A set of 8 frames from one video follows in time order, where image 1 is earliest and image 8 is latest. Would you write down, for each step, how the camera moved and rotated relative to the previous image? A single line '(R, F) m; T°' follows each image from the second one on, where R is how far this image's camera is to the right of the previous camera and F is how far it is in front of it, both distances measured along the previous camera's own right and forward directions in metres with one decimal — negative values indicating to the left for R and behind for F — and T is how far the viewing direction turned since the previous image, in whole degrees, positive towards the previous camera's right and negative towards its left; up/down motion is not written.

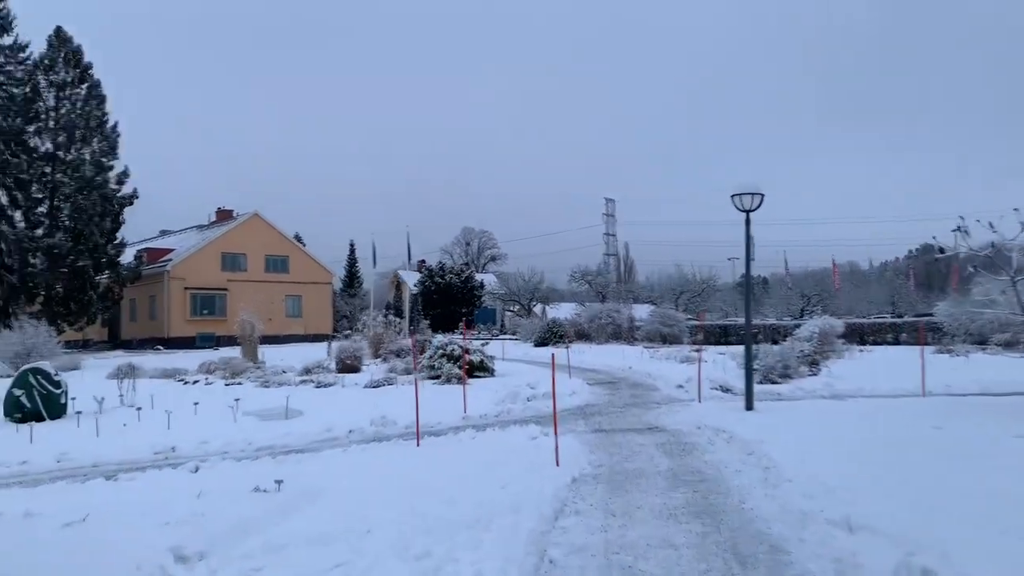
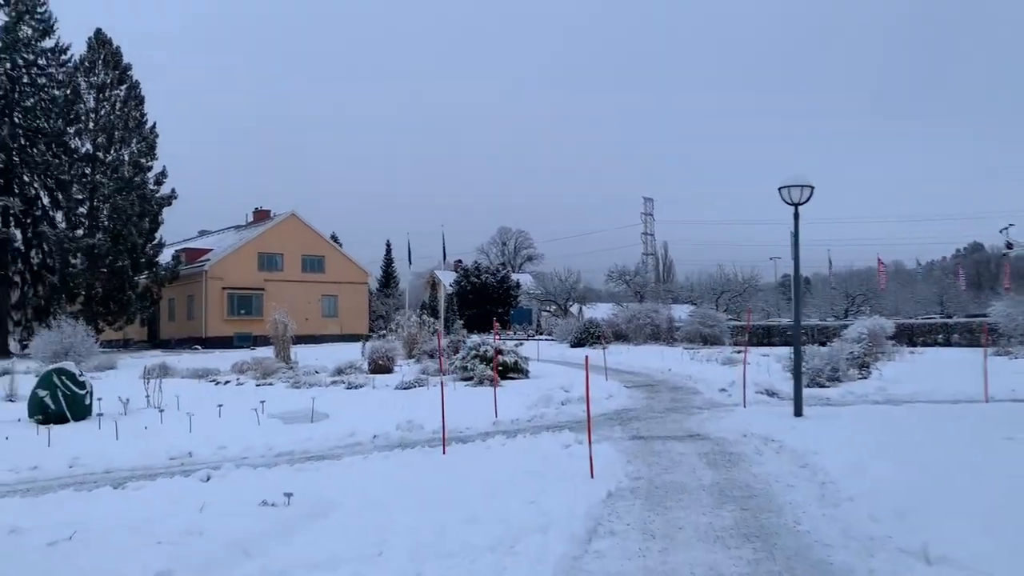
(+0.1, +0.6) m; -2°
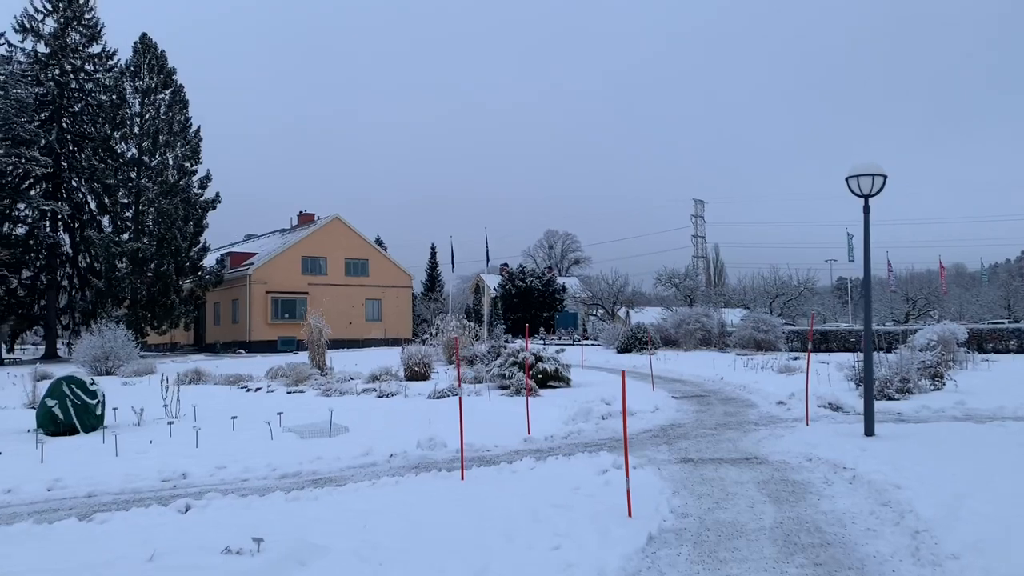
(+0.2, +1.1) m; -3°
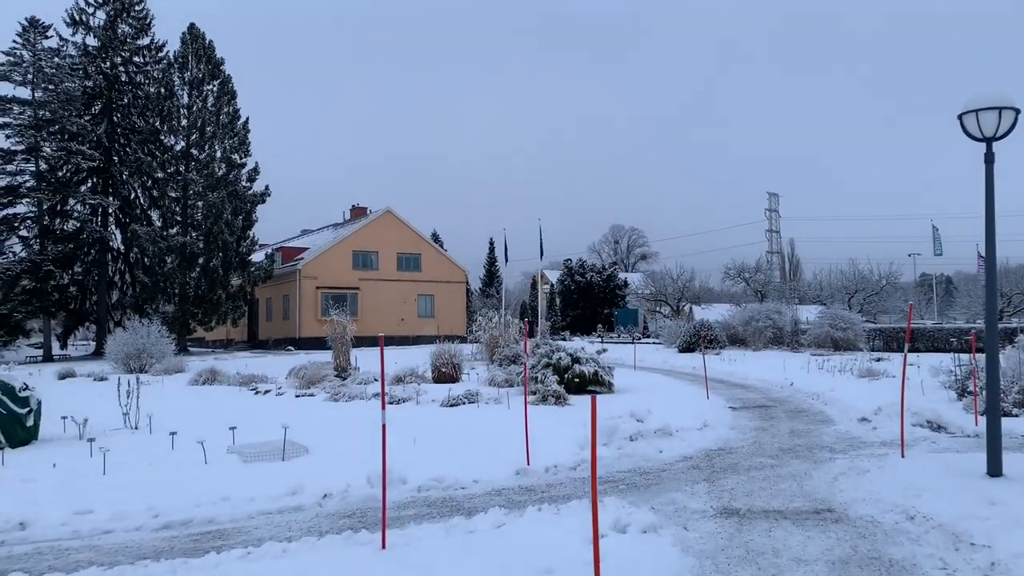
(+0.7, +2.6) m; -5°
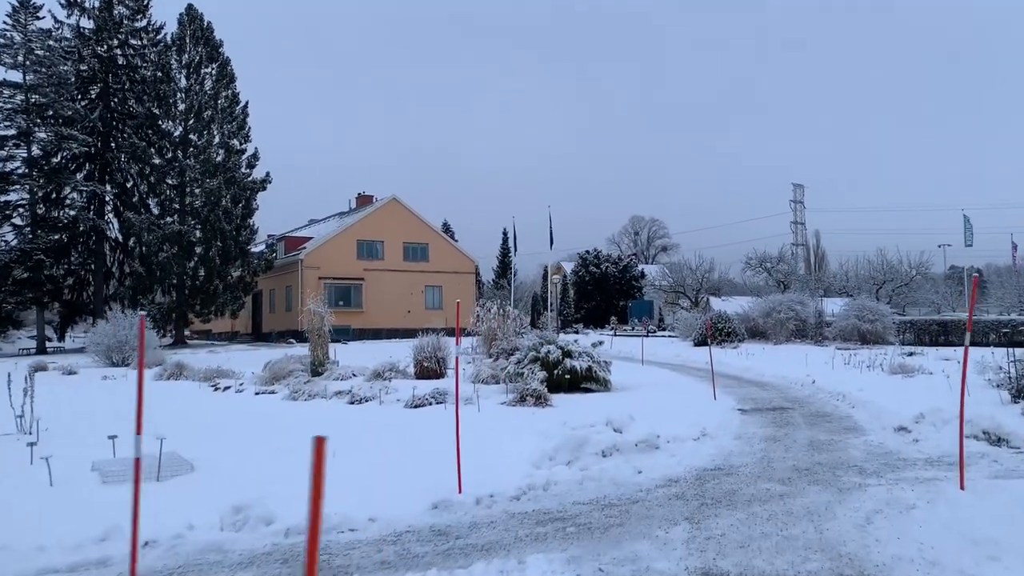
(+0.7, +2.1) m; -1°
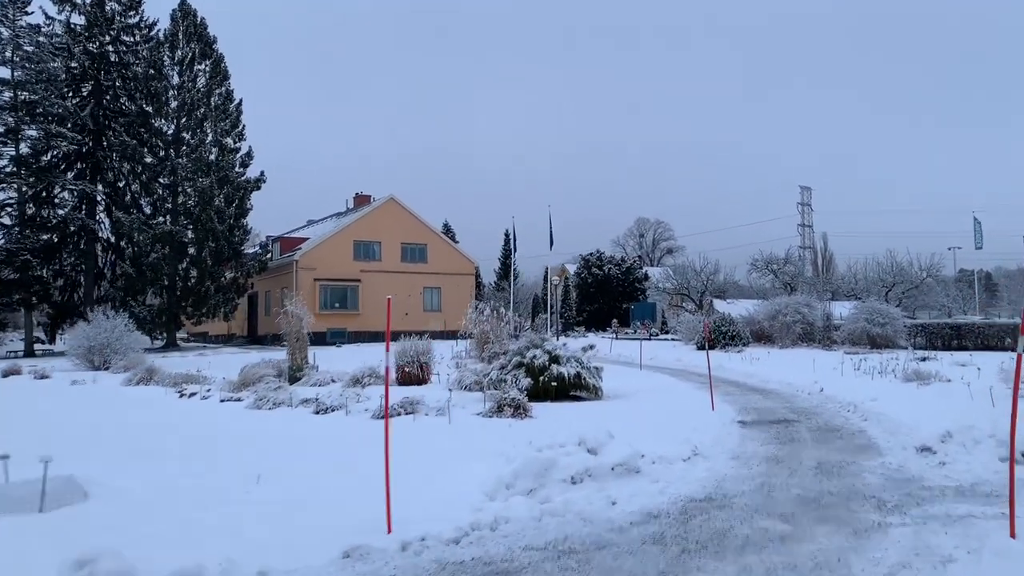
(+0.4, +1.2) m; 0°
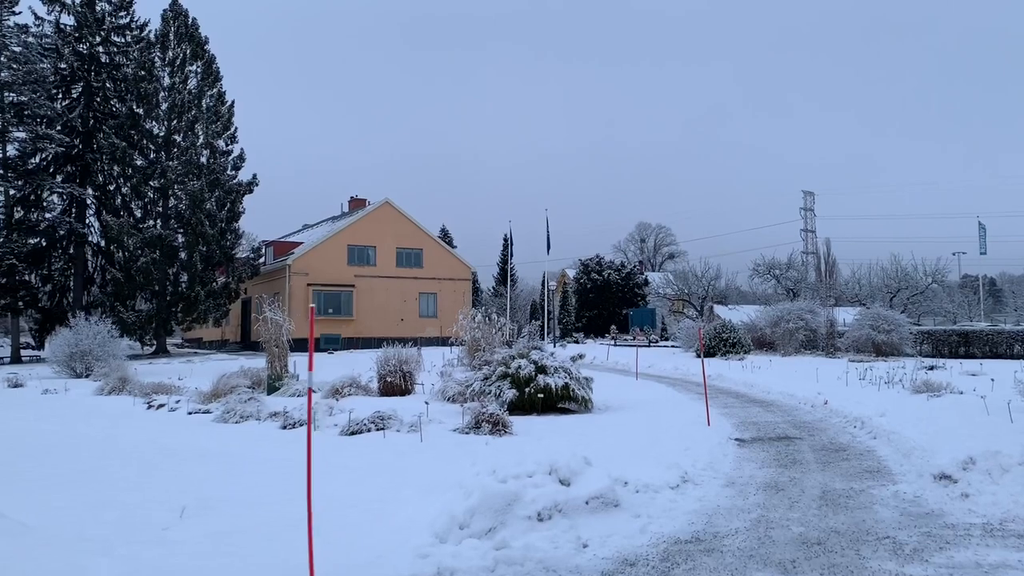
(+0.3, +0.9) m; 0°
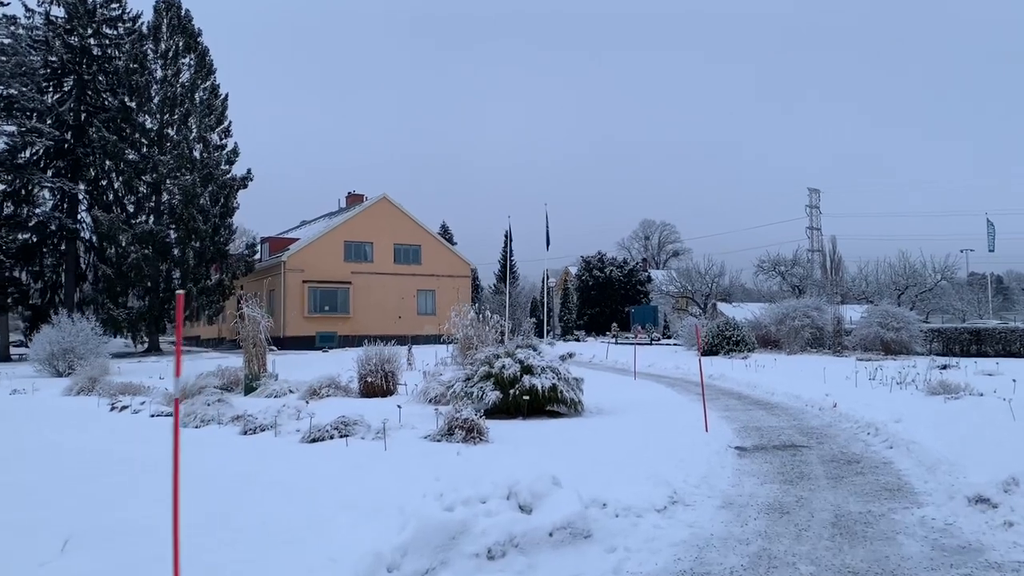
(+0.3, +1.0) m; 0°
